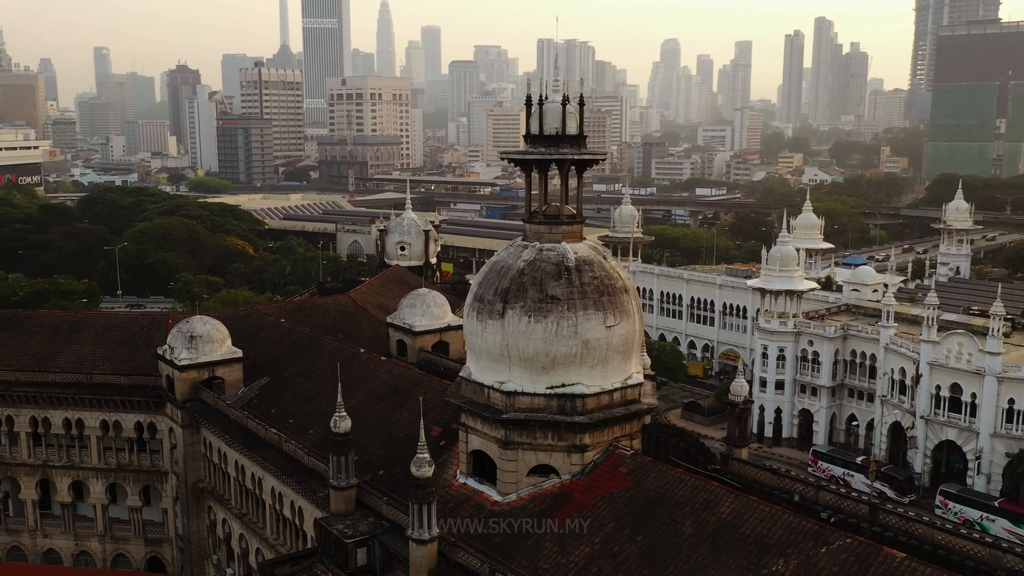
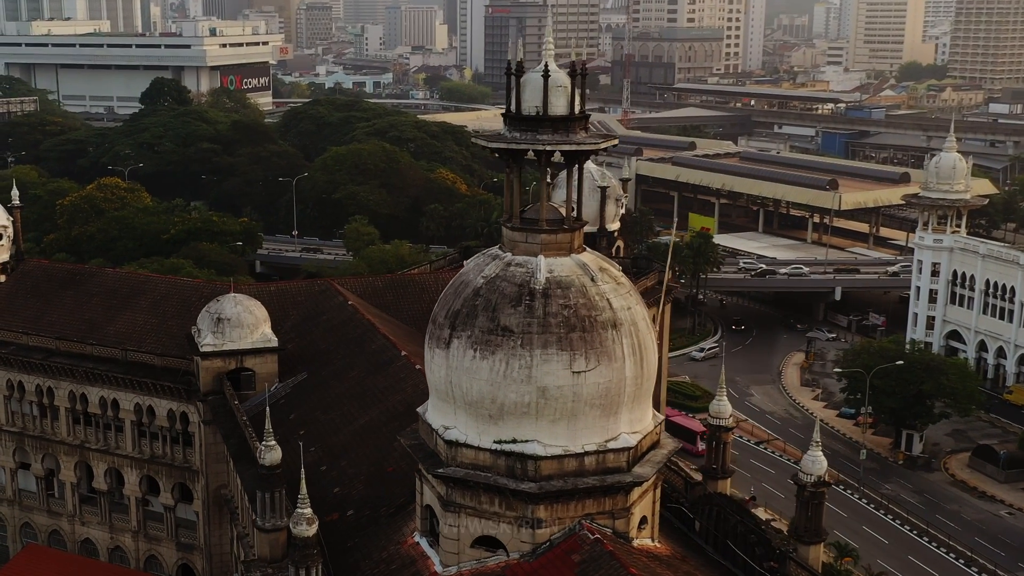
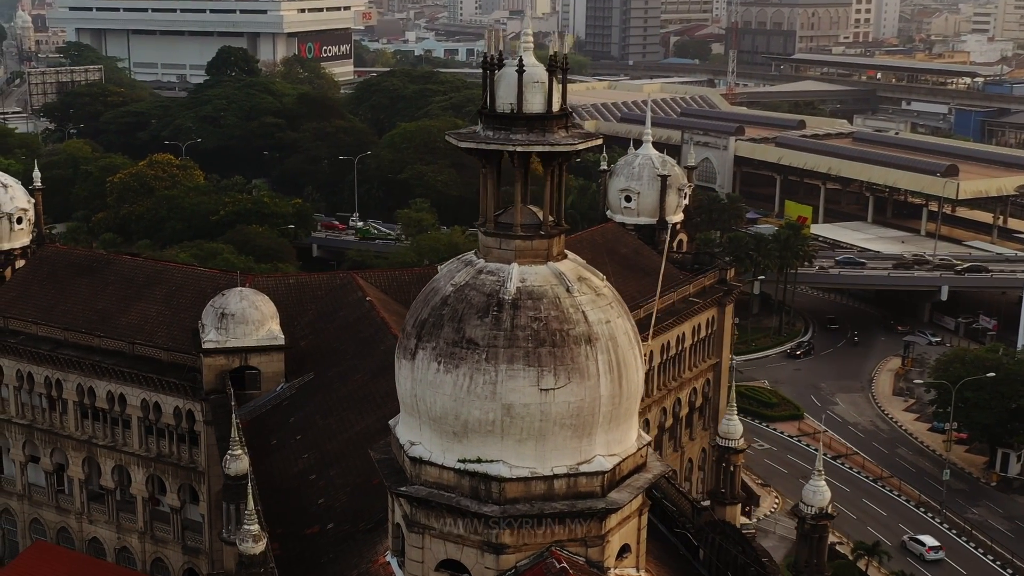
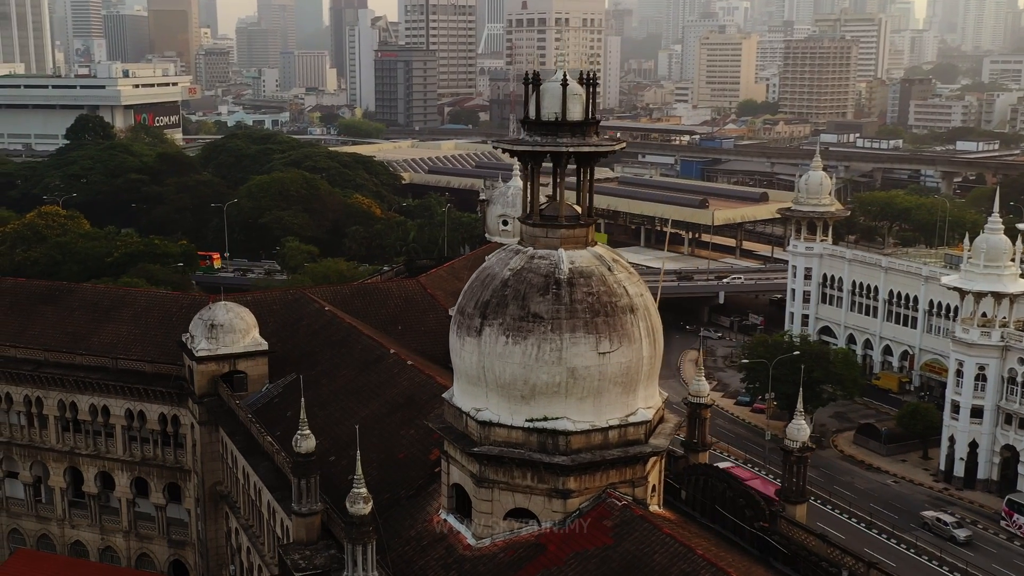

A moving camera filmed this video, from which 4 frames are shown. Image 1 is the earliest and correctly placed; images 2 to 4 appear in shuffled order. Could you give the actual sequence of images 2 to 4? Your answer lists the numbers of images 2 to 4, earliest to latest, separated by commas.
4, 2, 3
